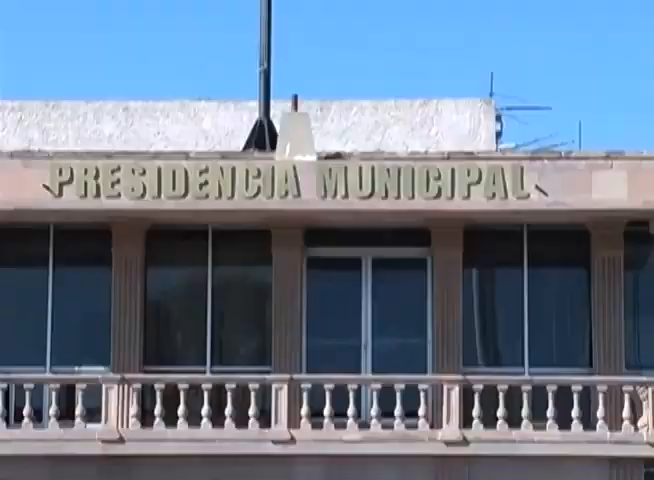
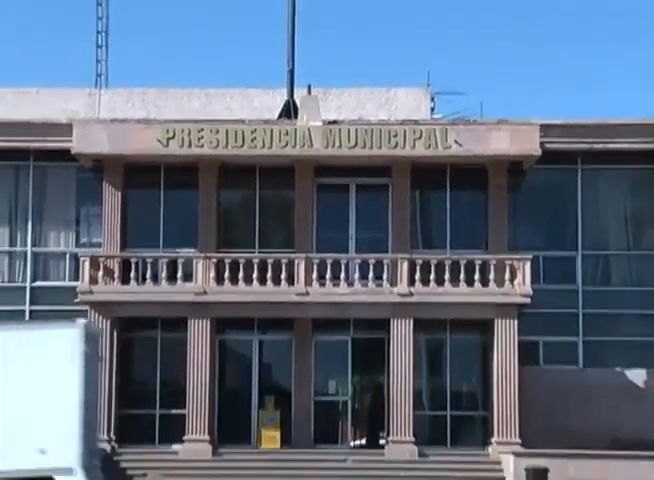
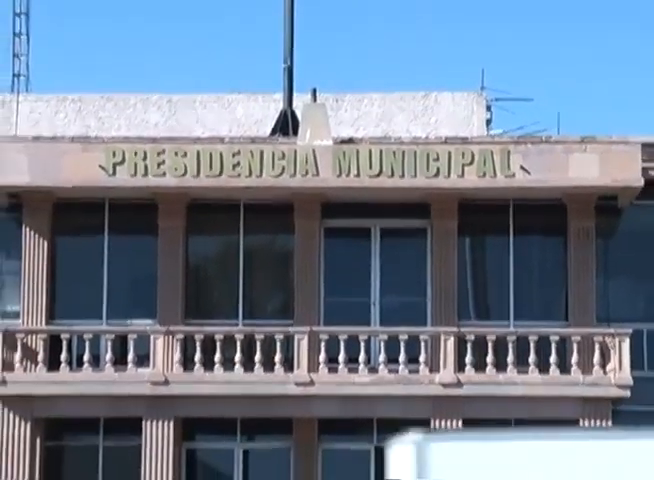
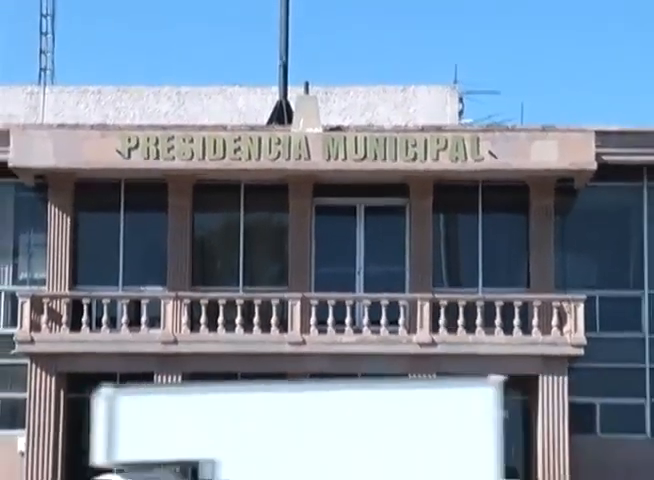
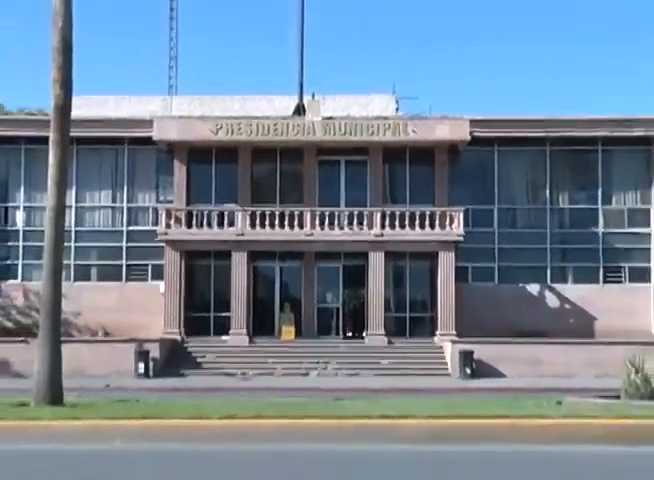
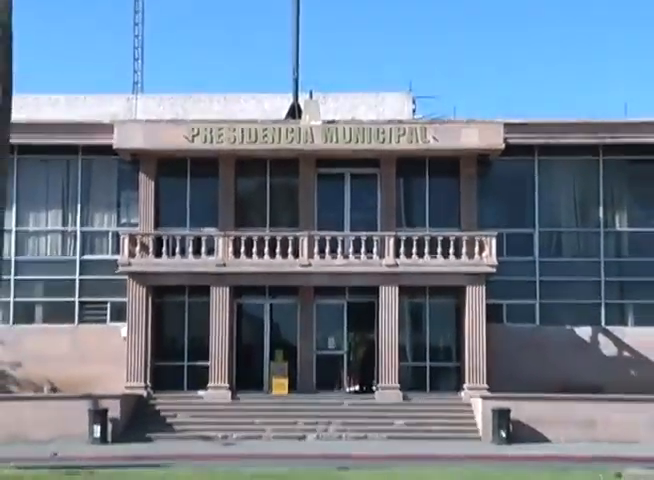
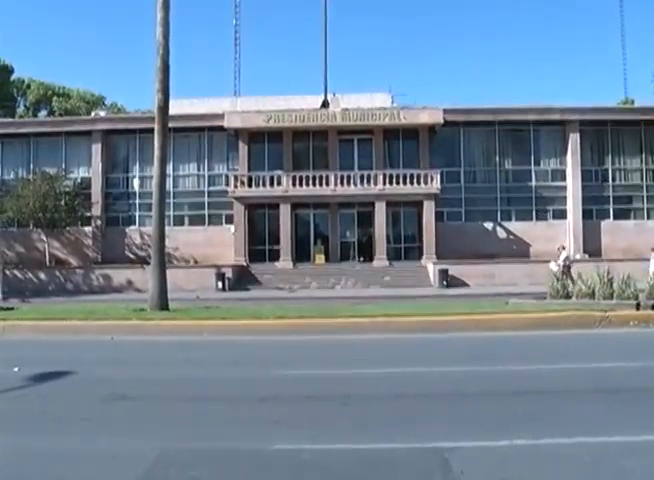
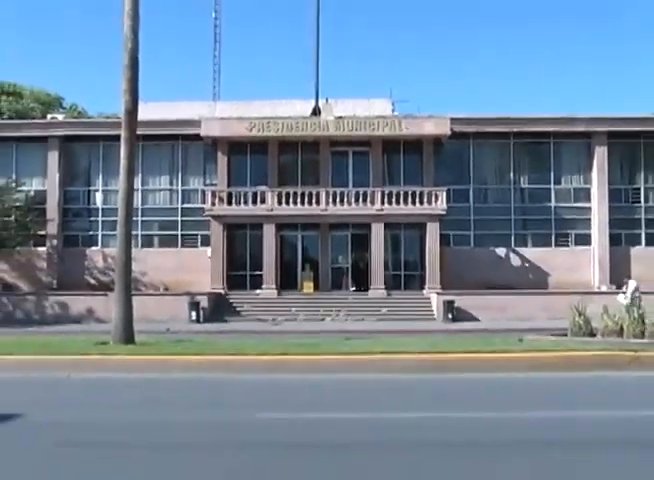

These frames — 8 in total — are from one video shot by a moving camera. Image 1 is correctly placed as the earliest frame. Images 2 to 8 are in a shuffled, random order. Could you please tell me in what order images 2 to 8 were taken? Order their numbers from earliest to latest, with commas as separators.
3, 4, 2, 6, 5, 8, 7
